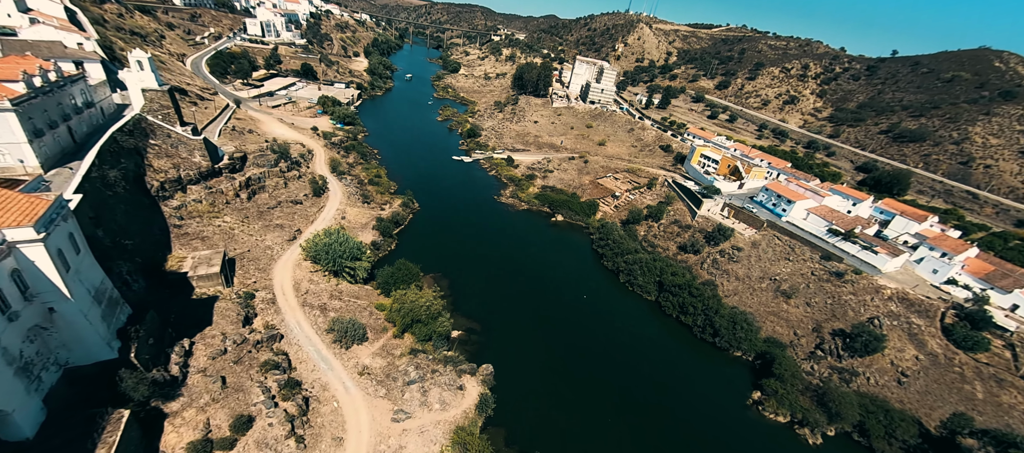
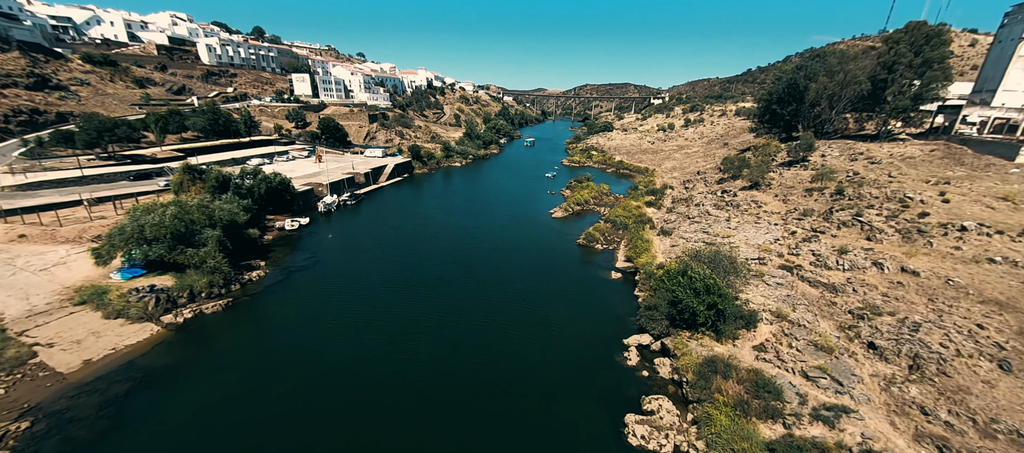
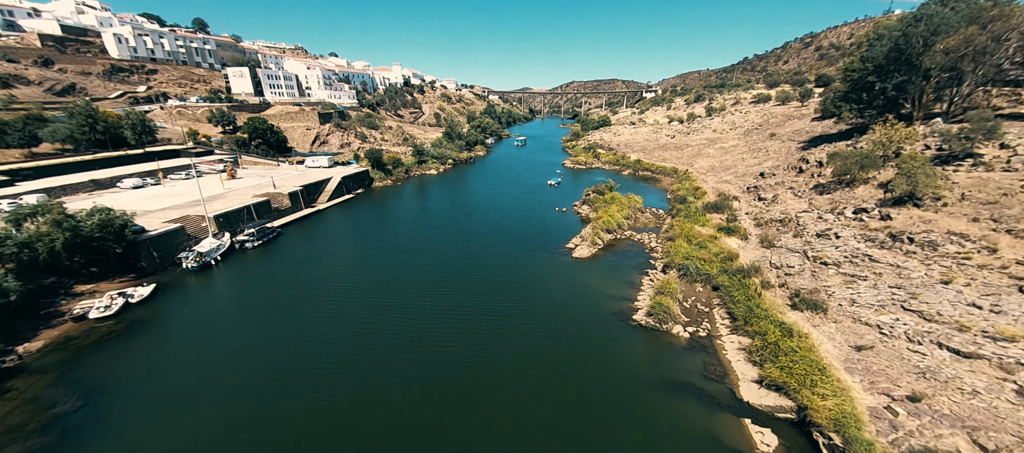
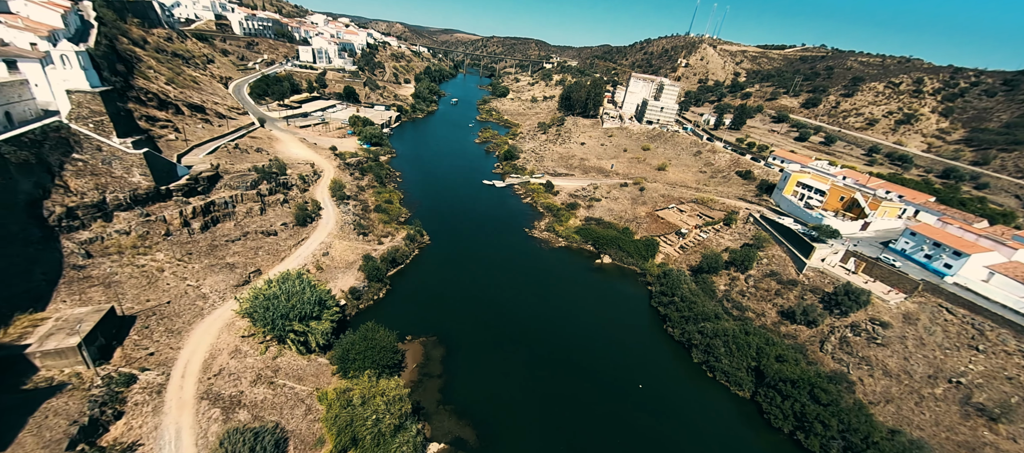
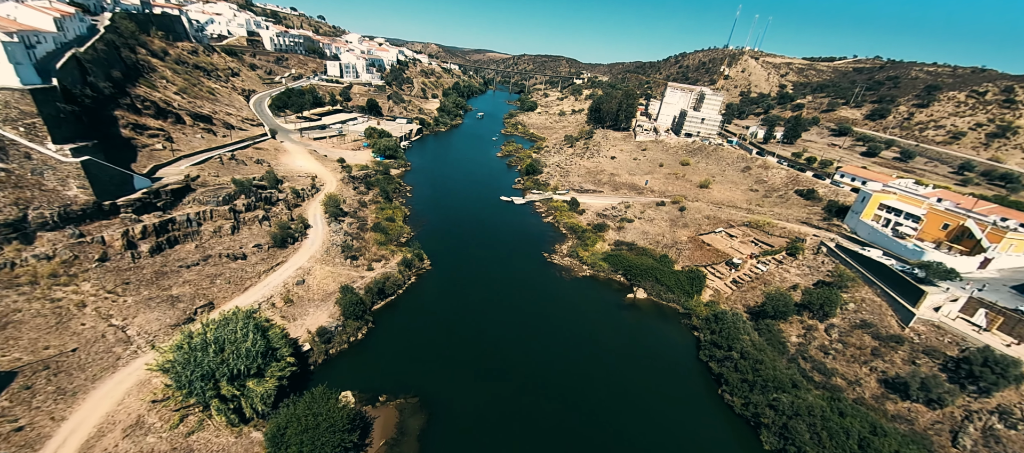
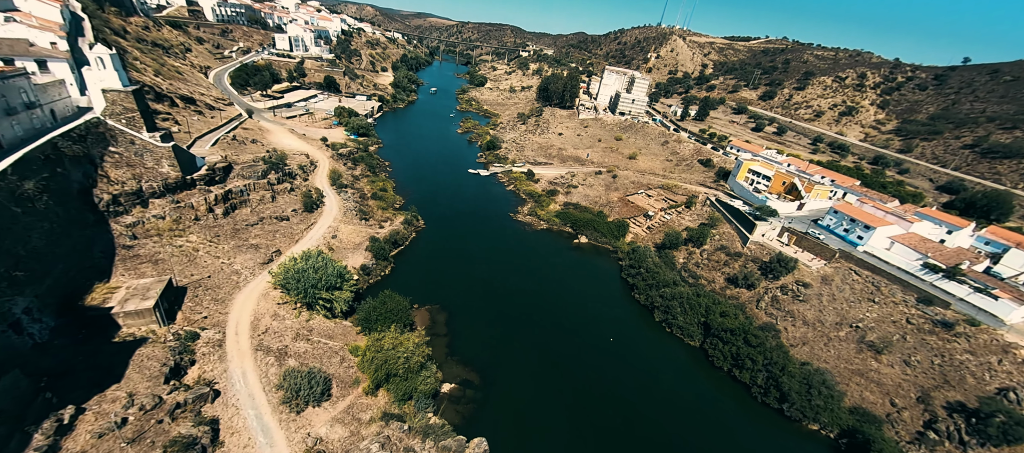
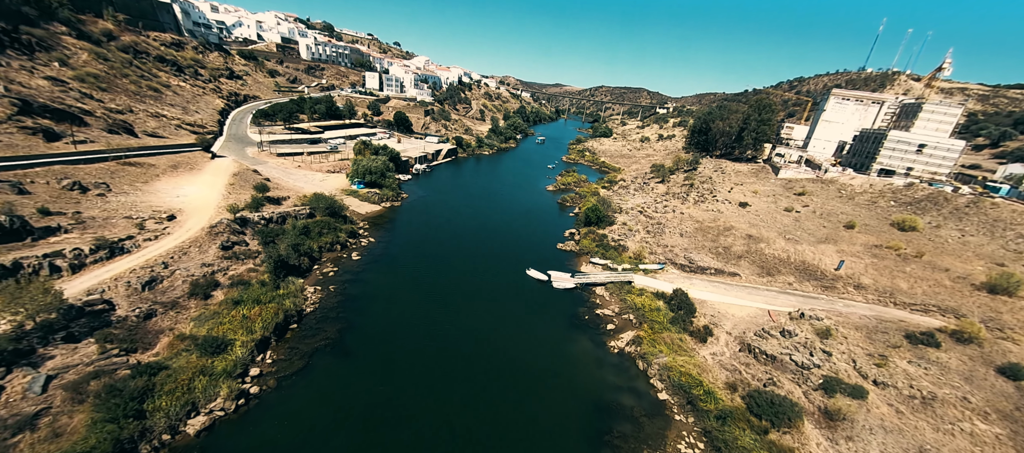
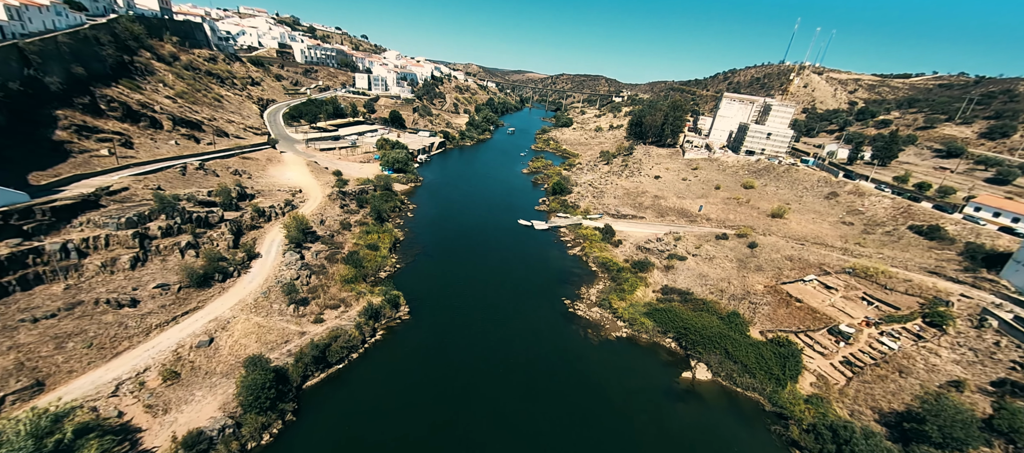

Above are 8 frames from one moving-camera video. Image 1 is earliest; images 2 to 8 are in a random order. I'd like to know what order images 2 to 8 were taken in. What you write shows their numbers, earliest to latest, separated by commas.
6, 4, 5, 8, 7, 2, 3
